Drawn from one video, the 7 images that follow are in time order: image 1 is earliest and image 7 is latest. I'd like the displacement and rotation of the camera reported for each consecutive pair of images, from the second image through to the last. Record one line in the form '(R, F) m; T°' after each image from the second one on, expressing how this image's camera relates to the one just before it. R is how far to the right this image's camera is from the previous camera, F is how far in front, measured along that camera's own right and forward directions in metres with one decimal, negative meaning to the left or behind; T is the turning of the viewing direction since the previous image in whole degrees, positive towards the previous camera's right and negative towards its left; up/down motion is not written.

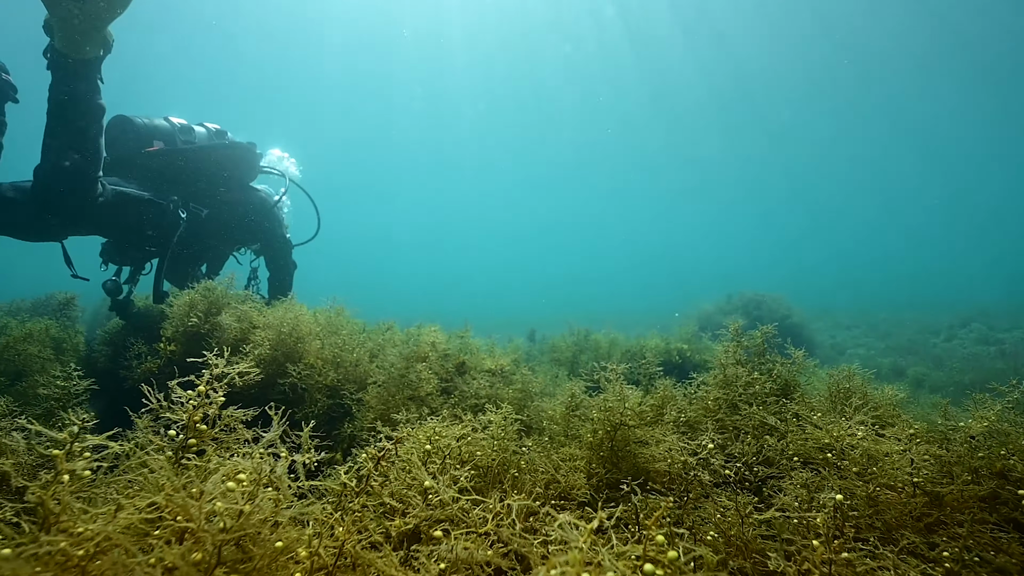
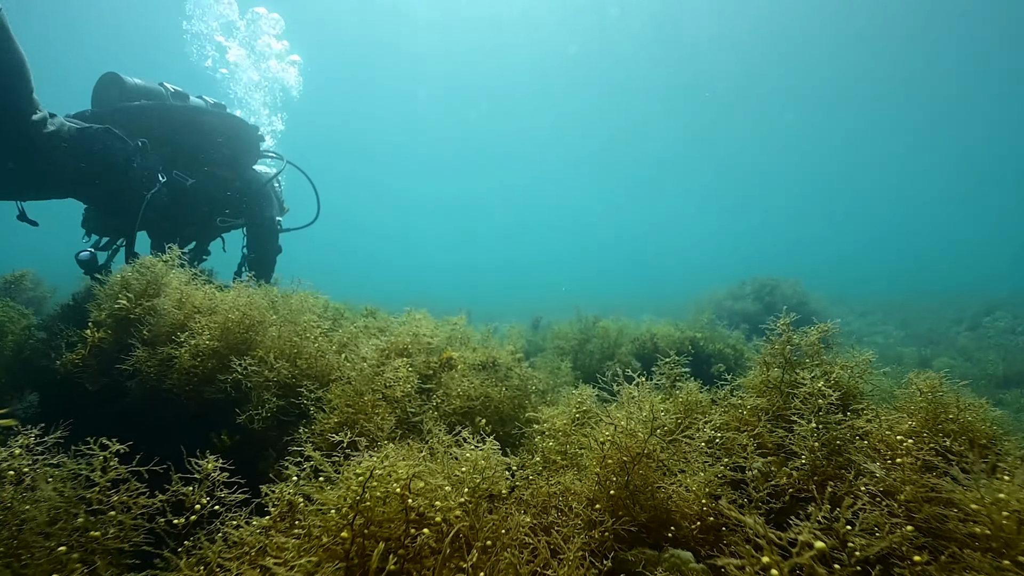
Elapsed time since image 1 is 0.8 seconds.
(+0.1, +0.6) m; 0°
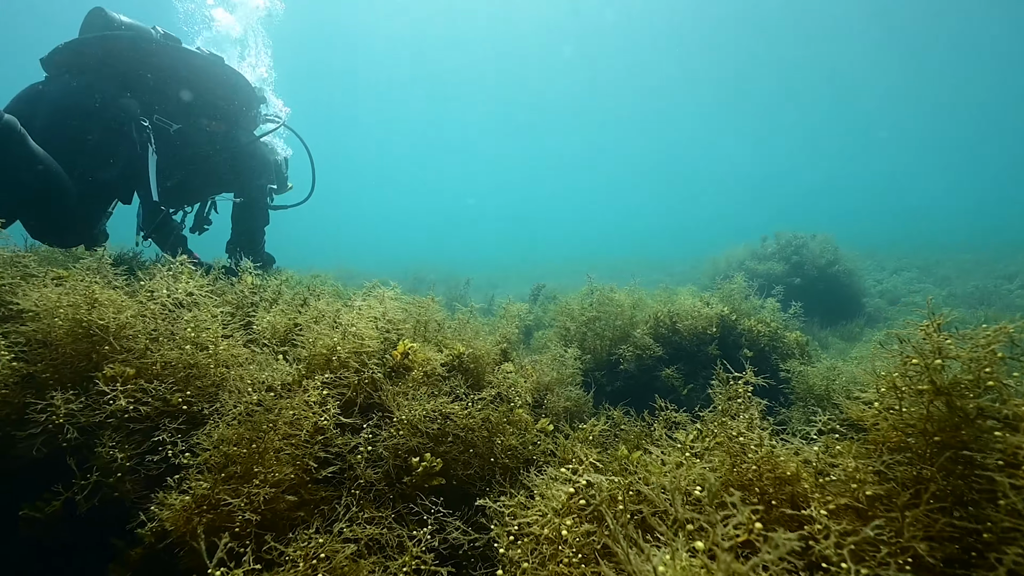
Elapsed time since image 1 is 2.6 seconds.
(+0.2, +1.0) m; -1°
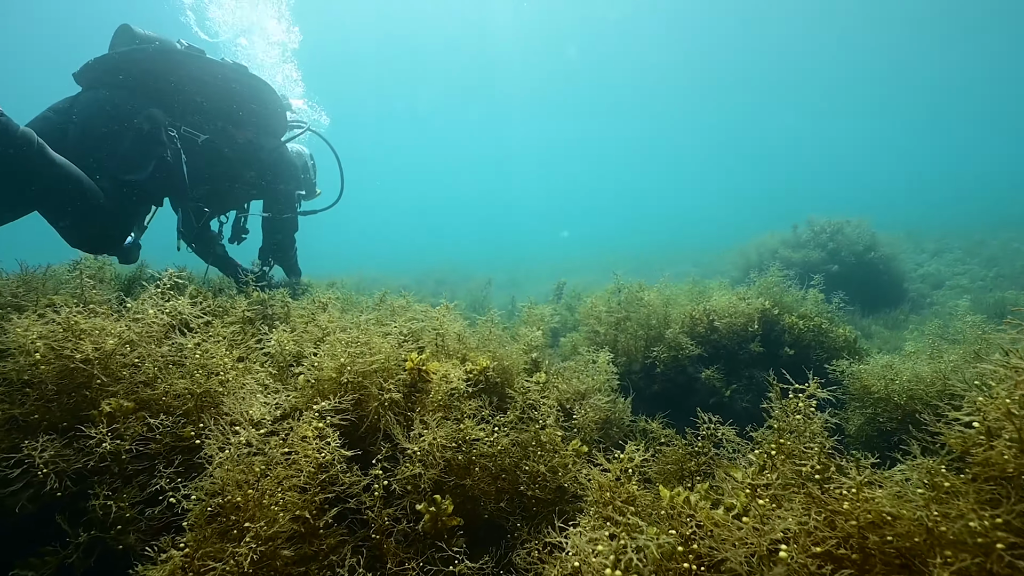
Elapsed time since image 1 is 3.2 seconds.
(0.0, +0.2) m; -2°
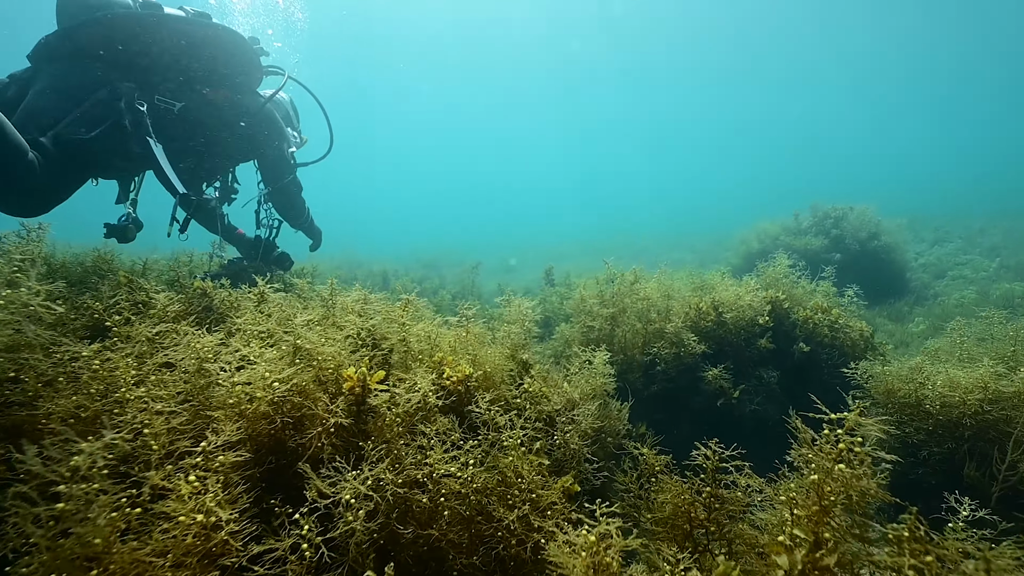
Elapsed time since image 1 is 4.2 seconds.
(0.0, +0.5) m; +1°
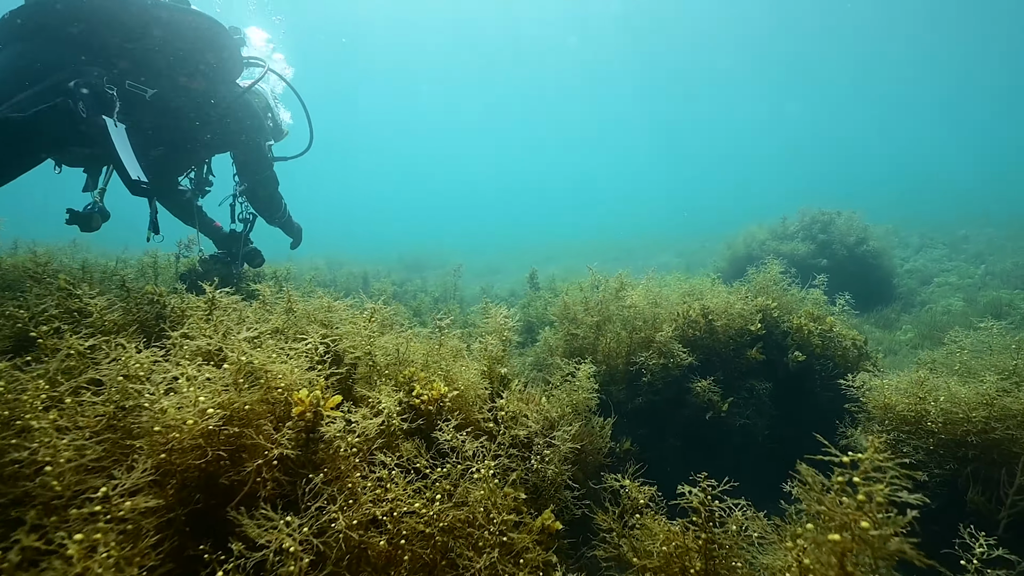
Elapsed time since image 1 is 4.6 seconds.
(0.0, +0.2) m; +1°
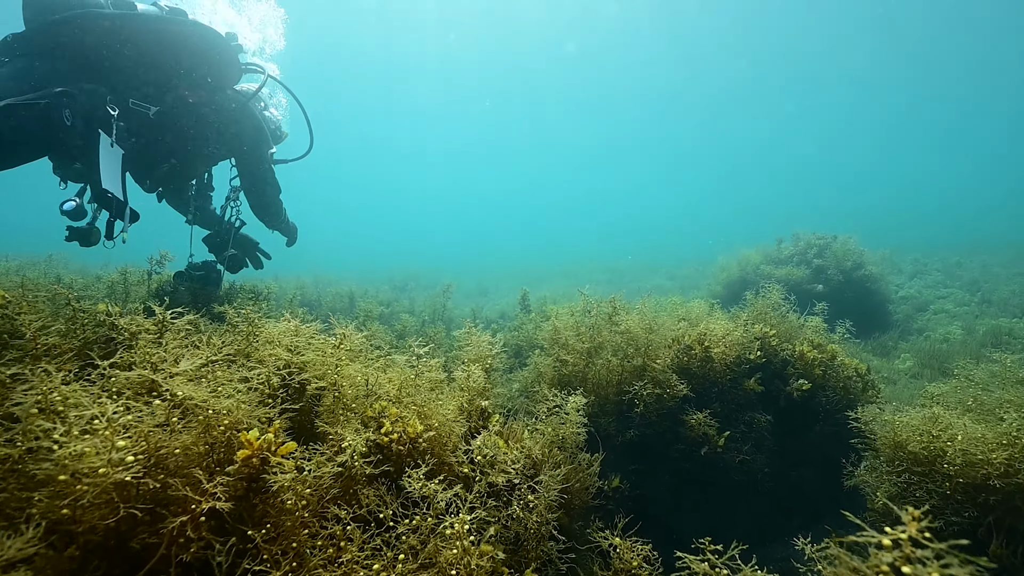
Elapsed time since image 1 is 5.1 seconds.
(0.0, +0.2) m; +1°
